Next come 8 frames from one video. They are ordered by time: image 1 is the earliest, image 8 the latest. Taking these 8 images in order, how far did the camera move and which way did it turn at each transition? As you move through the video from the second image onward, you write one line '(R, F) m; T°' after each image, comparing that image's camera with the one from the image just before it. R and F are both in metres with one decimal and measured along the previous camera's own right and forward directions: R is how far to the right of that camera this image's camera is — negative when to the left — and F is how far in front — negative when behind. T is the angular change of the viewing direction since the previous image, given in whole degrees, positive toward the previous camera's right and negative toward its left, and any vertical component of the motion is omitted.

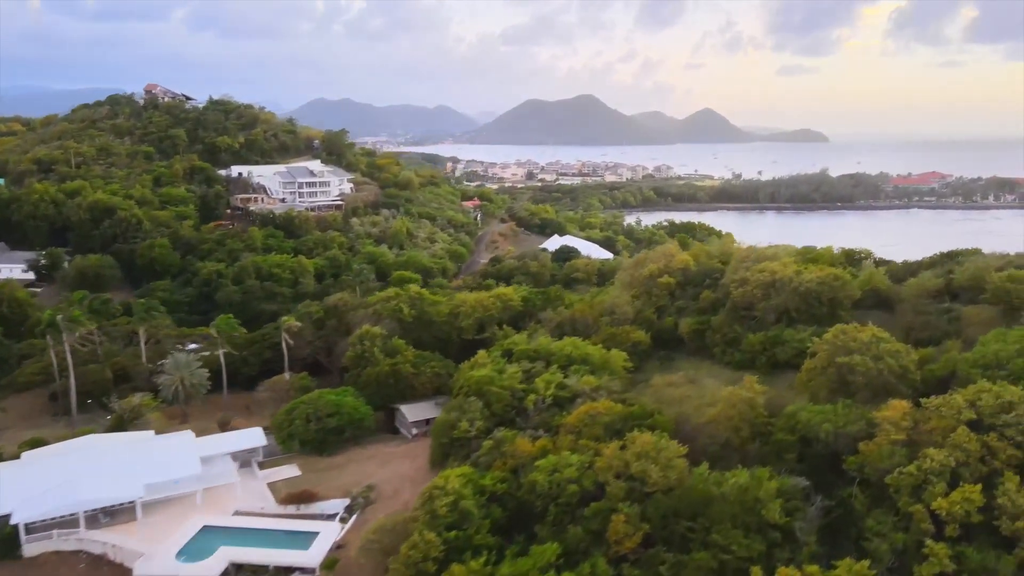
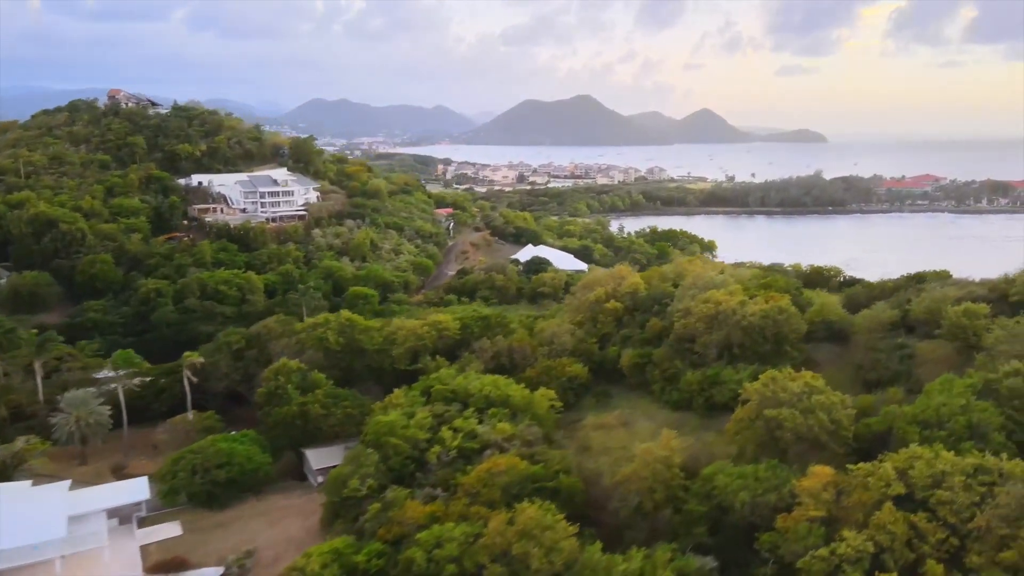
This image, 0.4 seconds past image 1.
(+0.7, +0.5) m; 0°
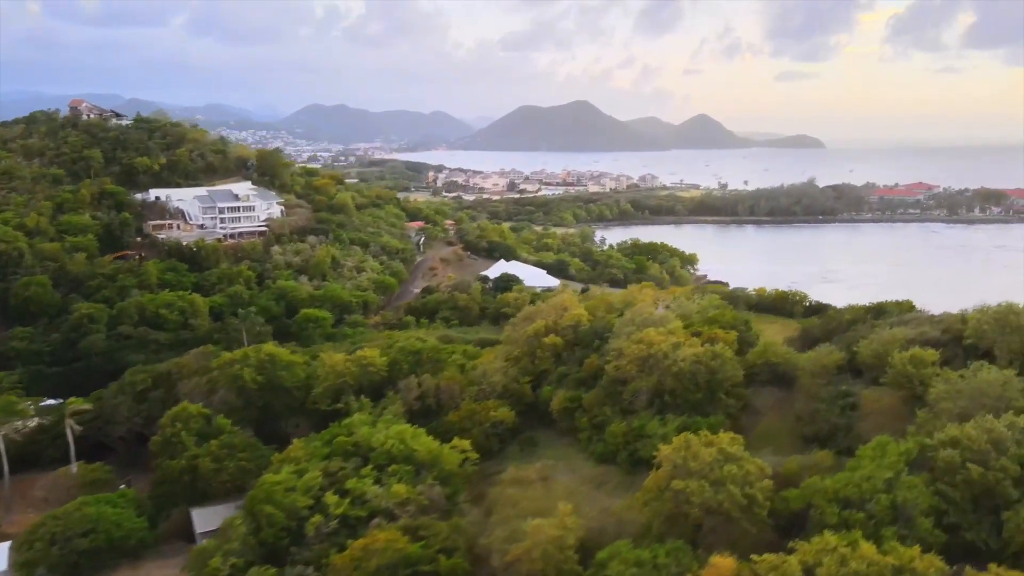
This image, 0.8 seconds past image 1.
(+0.7, +0.5) m; 0°
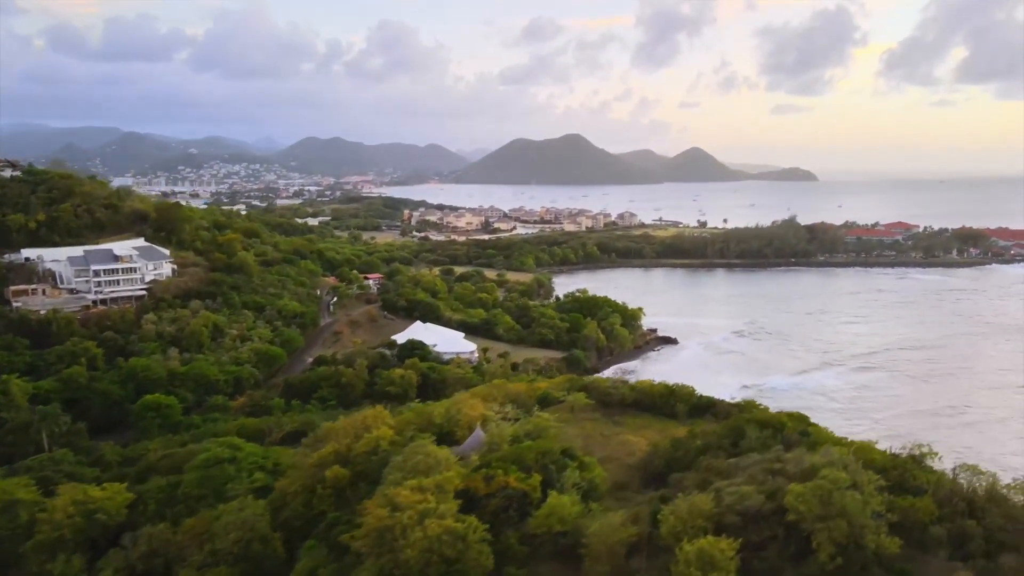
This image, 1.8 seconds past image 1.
(+2.0, +1.3) m; 0°
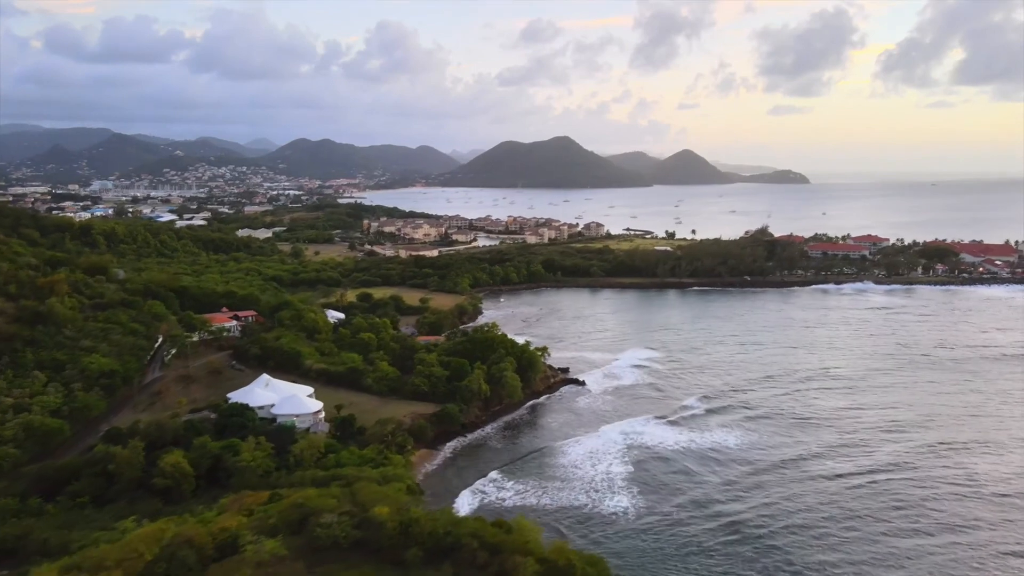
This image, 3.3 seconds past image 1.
(+3.1, +2.0) m; 0°
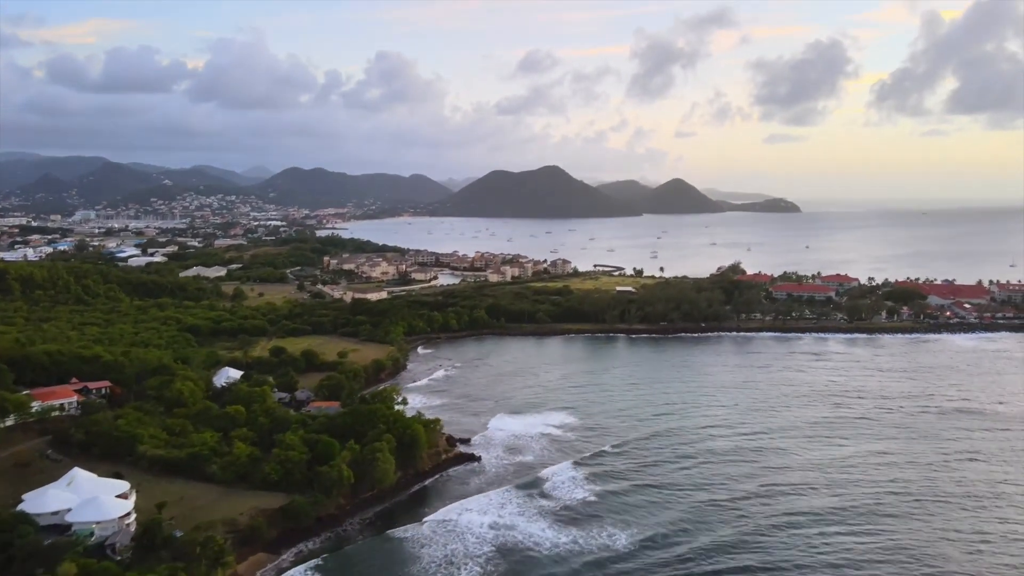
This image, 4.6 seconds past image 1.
(+2.9, +1.9) m; 0°
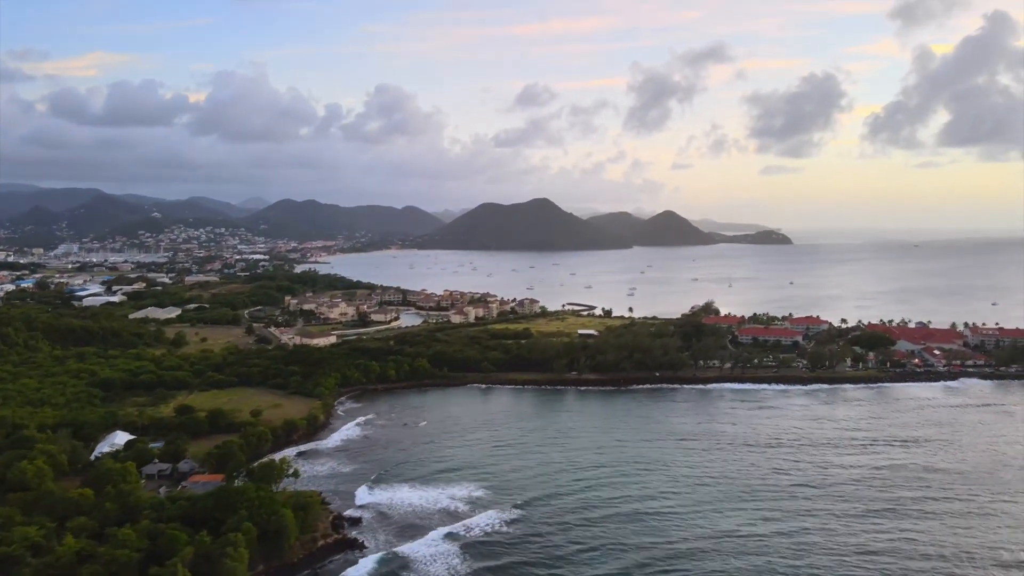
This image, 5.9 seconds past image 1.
(+2.6, +1.7) m; 0°
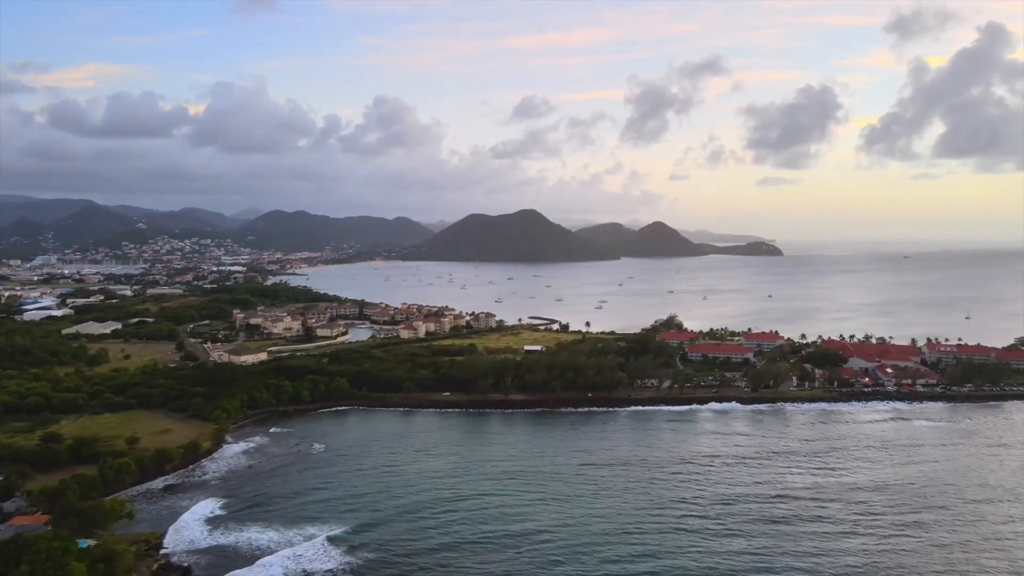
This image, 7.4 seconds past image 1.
(+3.4, +1.8) m; 0°
